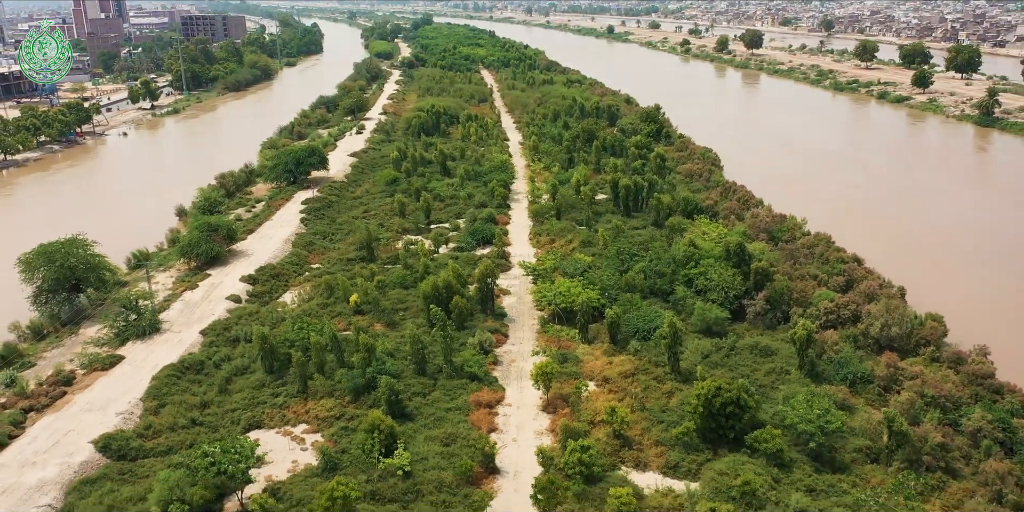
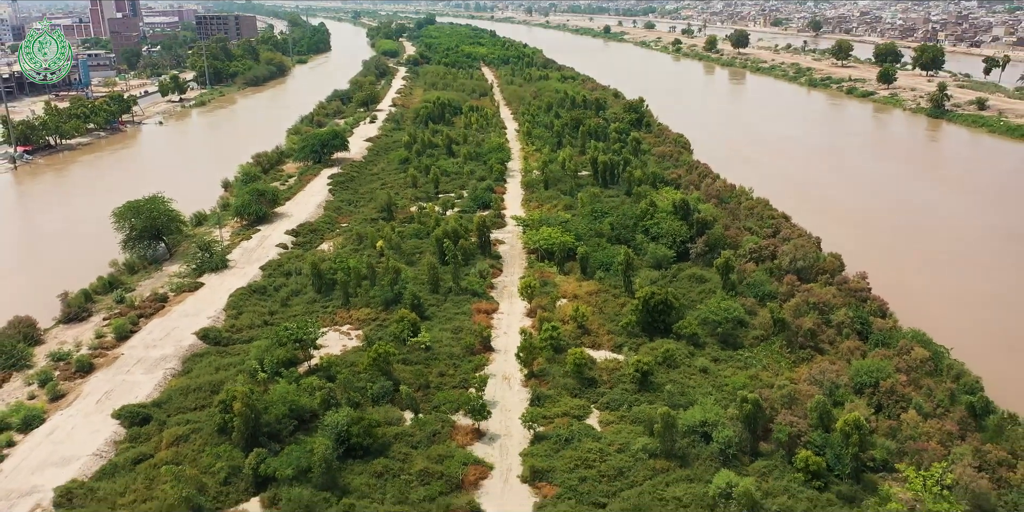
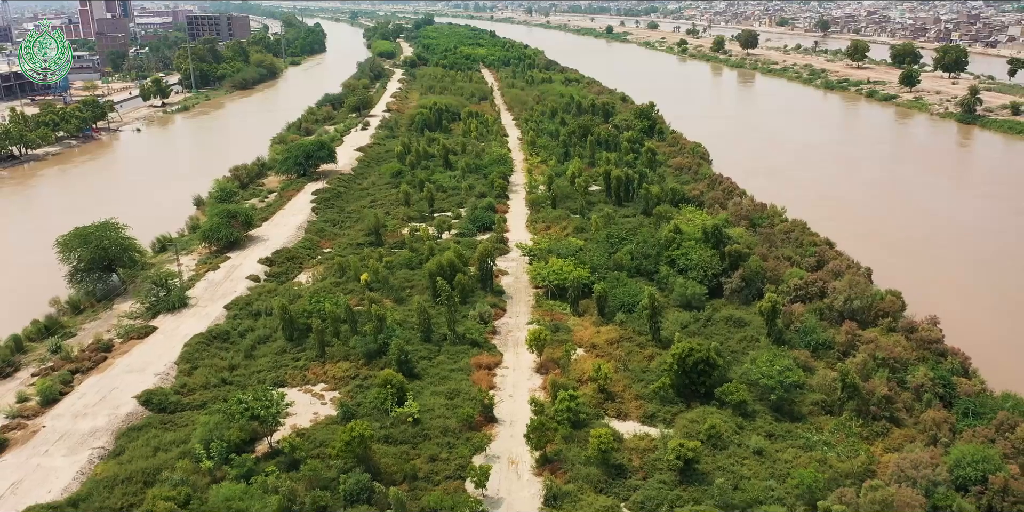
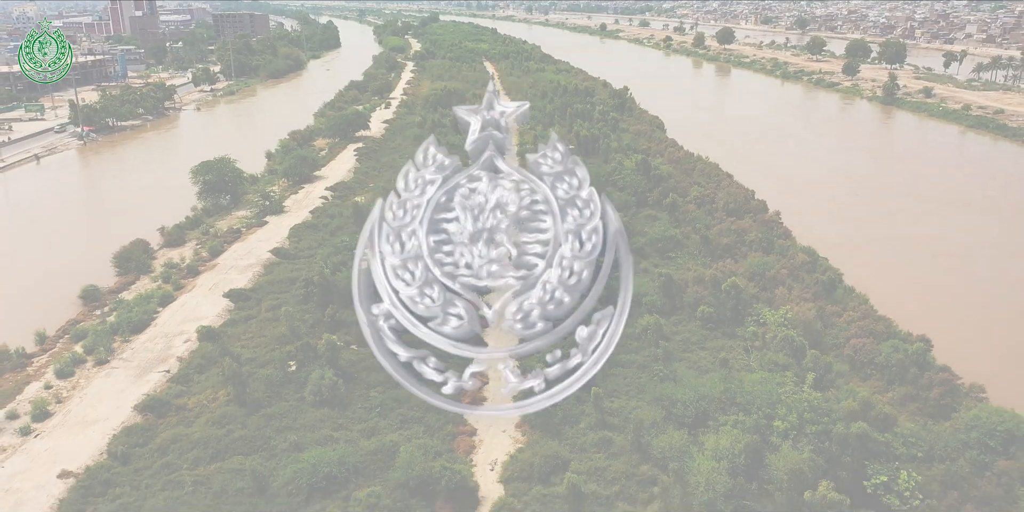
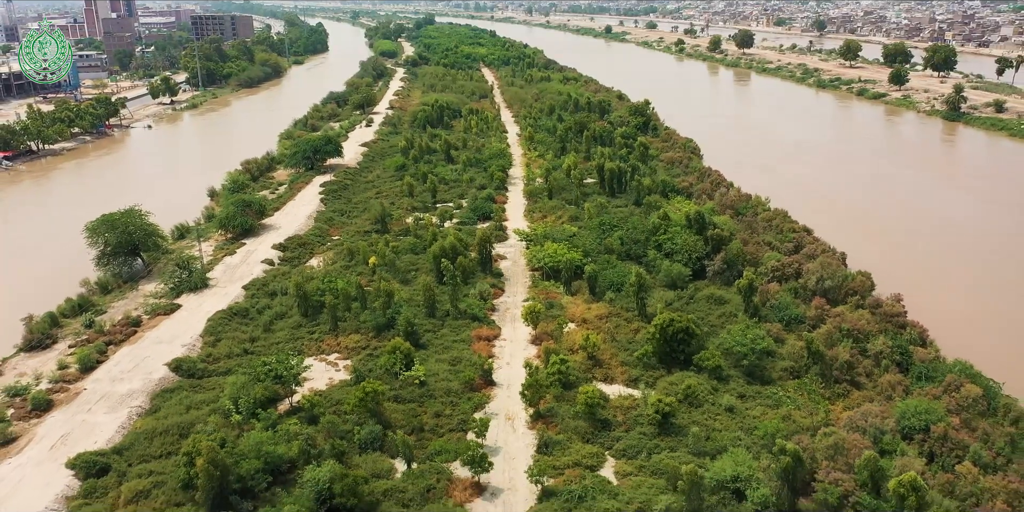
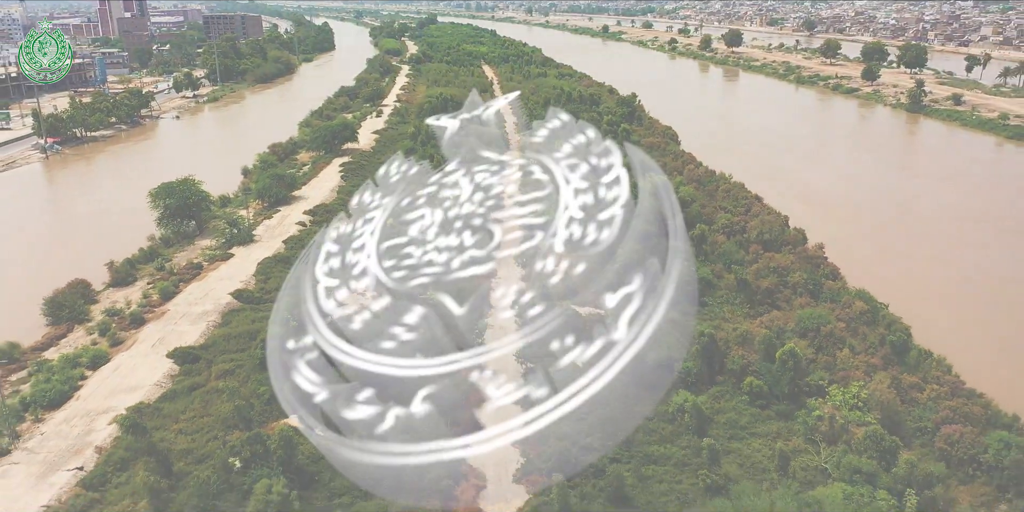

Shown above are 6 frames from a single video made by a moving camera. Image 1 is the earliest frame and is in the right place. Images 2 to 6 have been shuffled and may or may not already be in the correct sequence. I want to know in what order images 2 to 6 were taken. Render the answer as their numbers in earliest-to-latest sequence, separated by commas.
3, 5, 2, 6, 4
